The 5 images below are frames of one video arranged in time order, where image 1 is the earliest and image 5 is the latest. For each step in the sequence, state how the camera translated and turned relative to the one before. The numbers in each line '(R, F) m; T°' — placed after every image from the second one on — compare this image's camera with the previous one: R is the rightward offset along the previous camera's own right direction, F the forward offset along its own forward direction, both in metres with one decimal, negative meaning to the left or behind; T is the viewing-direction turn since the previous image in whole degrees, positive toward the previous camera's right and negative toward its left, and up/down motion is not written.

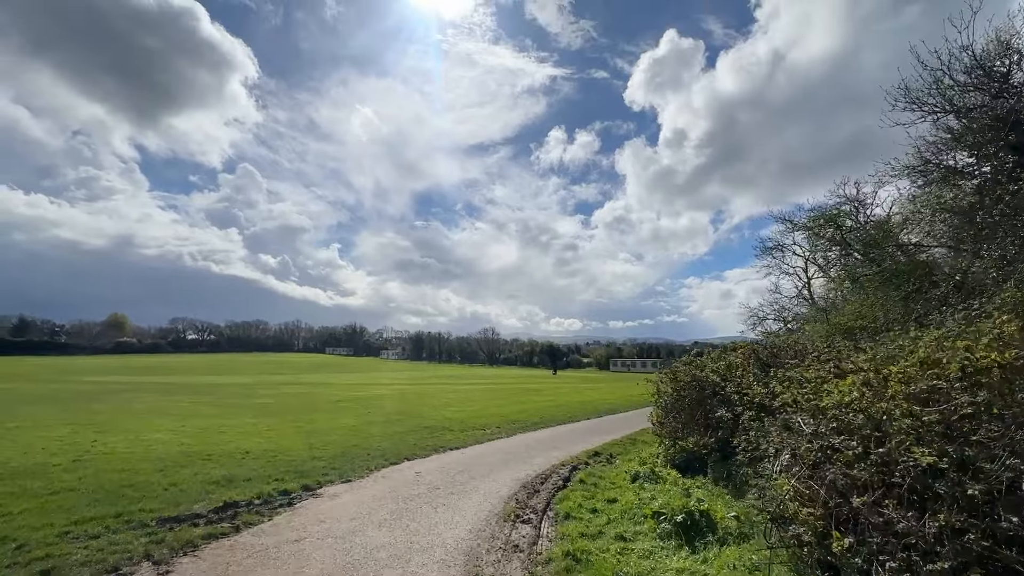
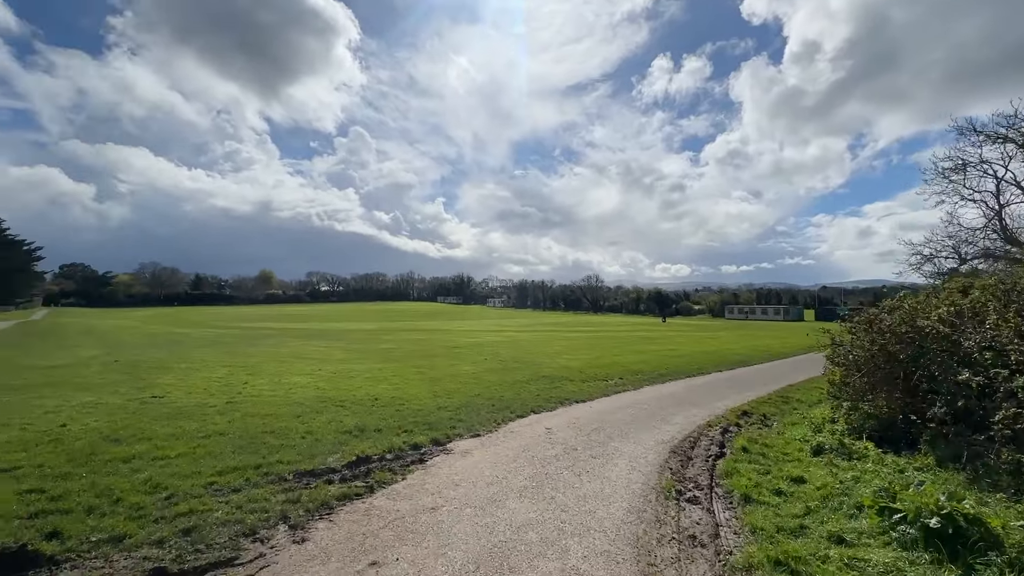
(-0.9, +1.7) m; -12°
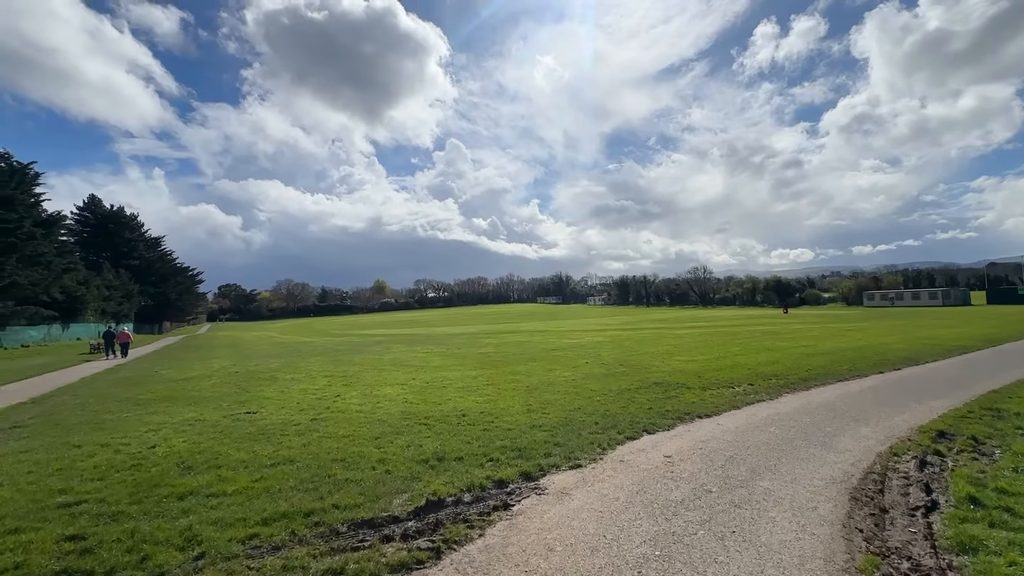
(0.0, +2.1) m; -12°
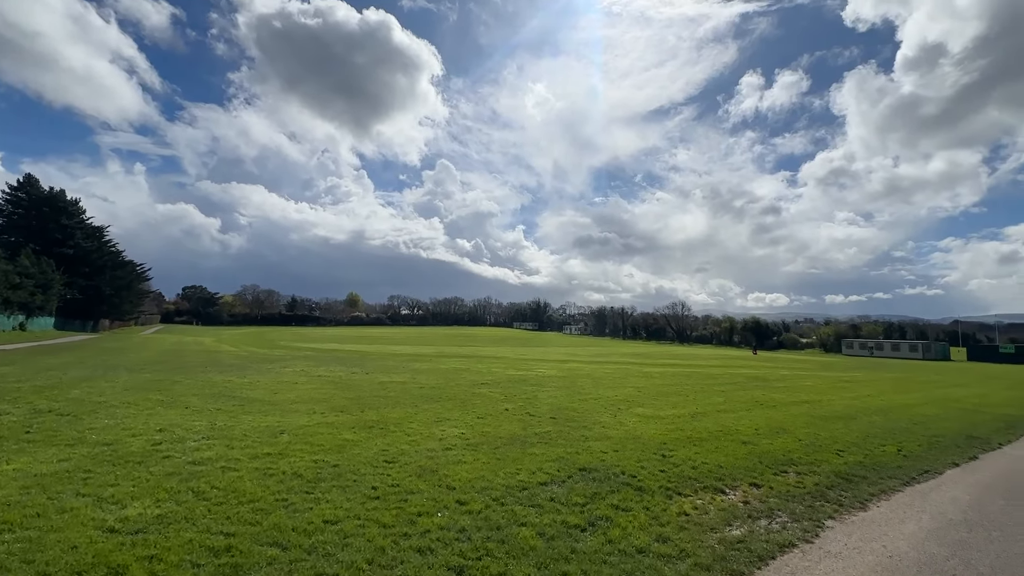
(+3.5, +8.3) m; +2°
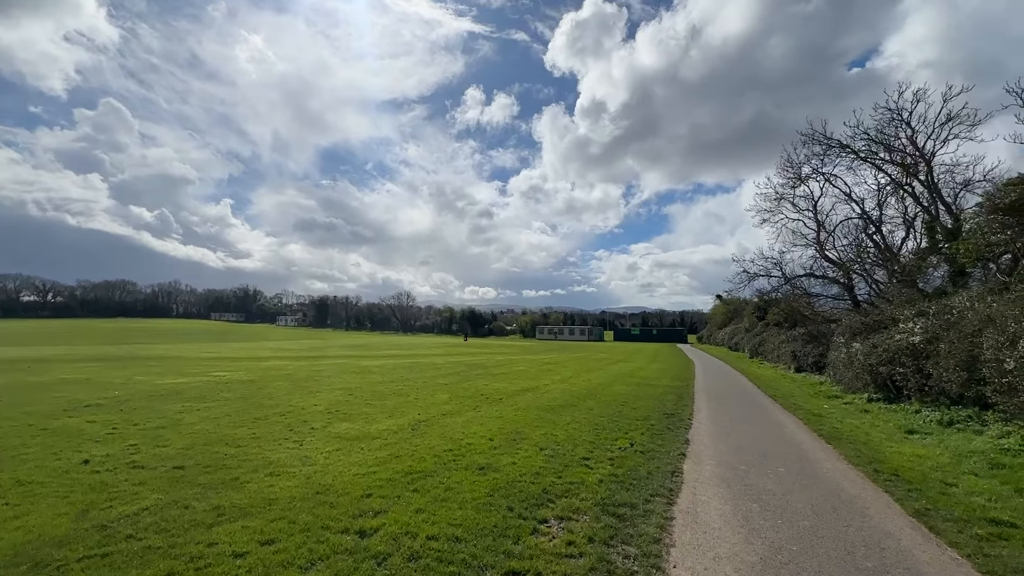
(+2.0, +5.2) m; +33°
